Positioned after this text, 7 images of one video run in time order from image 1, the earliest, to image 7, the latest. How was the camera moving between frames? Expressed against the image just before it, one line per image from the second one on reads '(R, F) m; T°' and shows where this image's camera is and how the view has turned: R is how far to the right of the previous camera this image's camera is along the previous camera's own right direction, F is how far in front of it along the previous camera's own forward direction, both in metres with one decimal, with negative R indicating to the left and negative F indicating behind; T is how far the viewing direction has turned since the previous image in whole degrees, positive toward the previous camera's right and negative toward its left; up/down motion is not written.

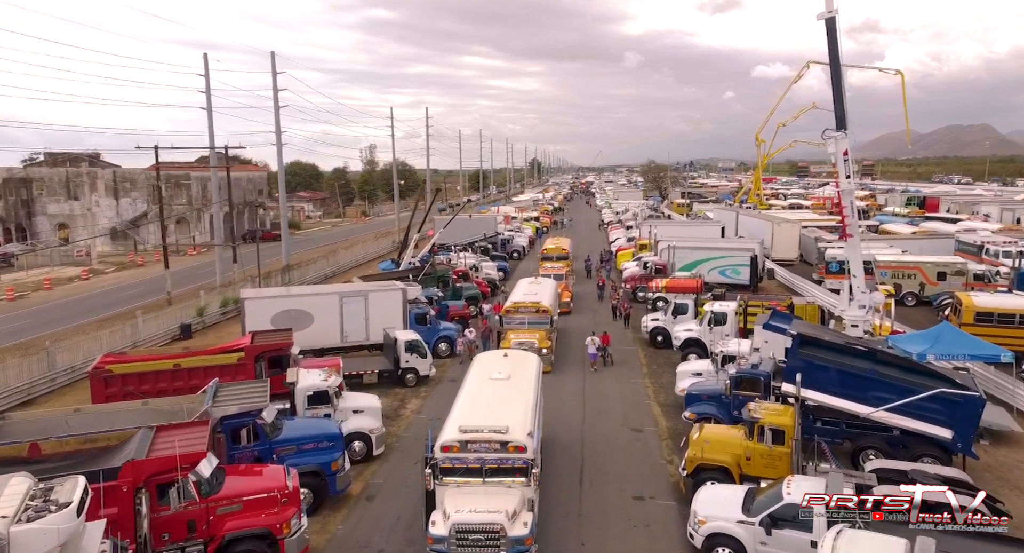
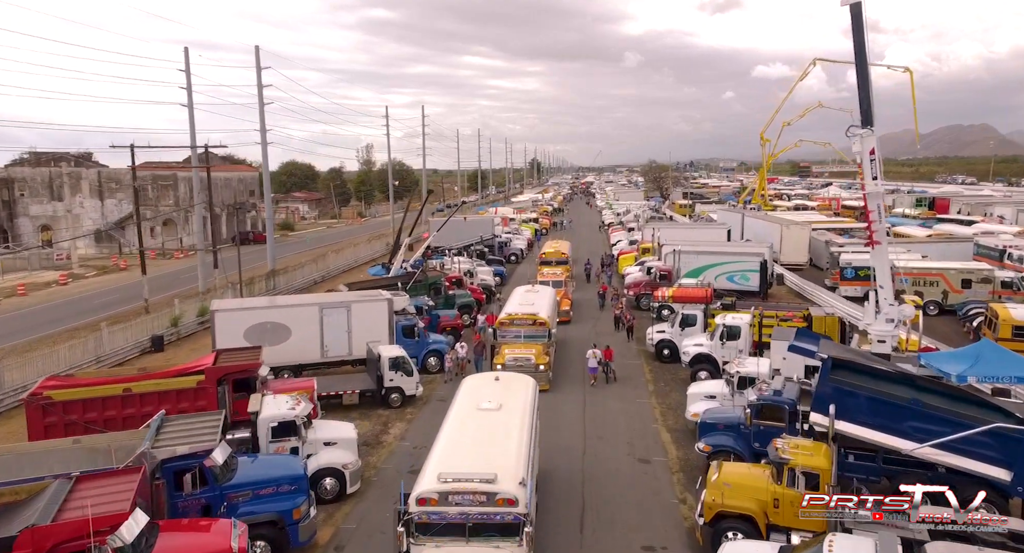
(+0.2, +1.9) m; 0°
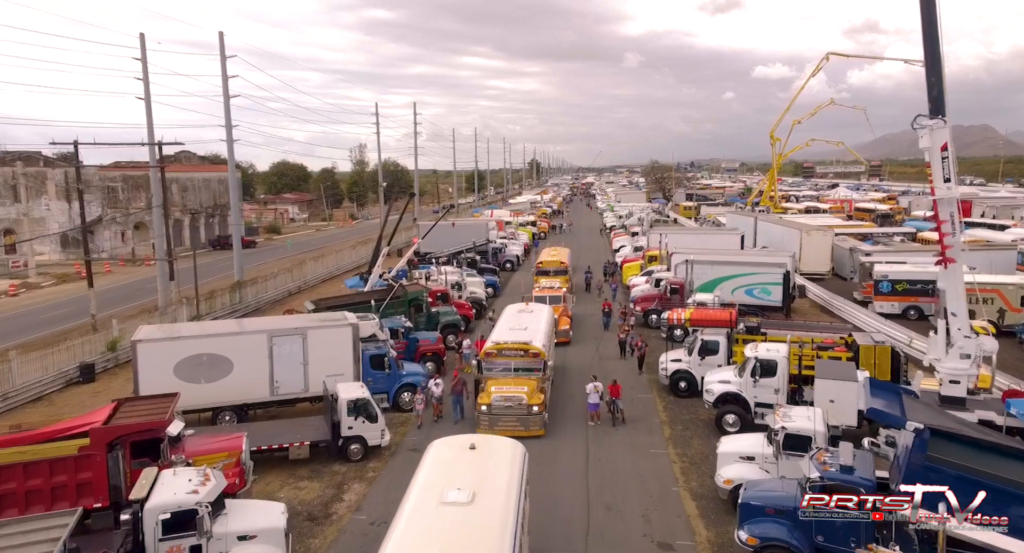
(+0.3, +3.8) m; 0°
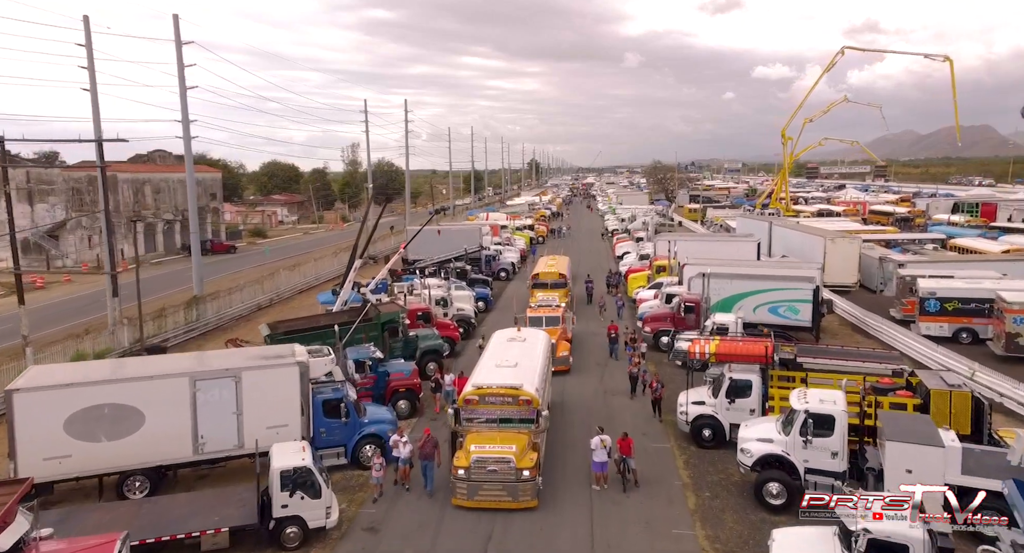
(+0.3, +3.9) m; 0°
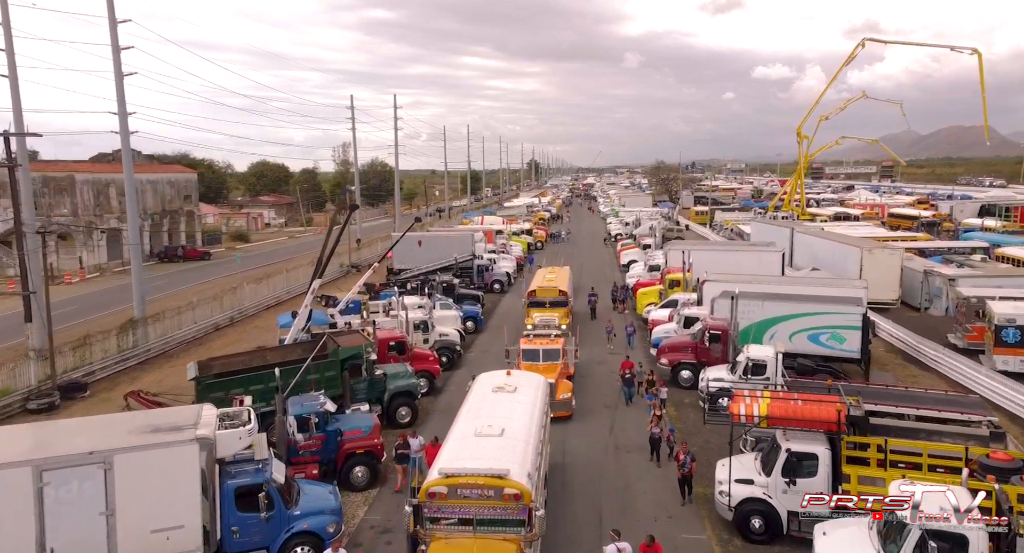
(+0.3, +4.5) m; 0°
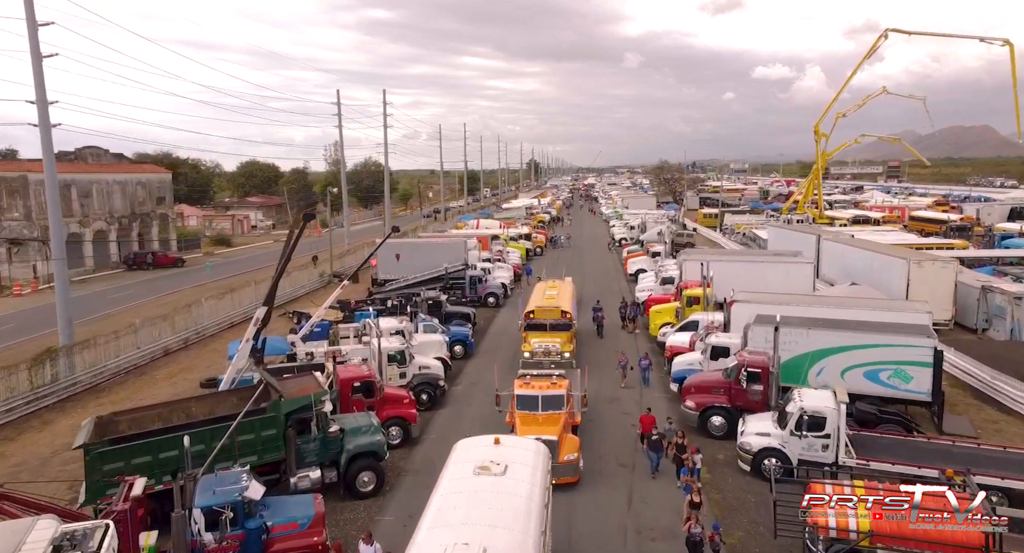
(+0.2, +4.2) m; 0°
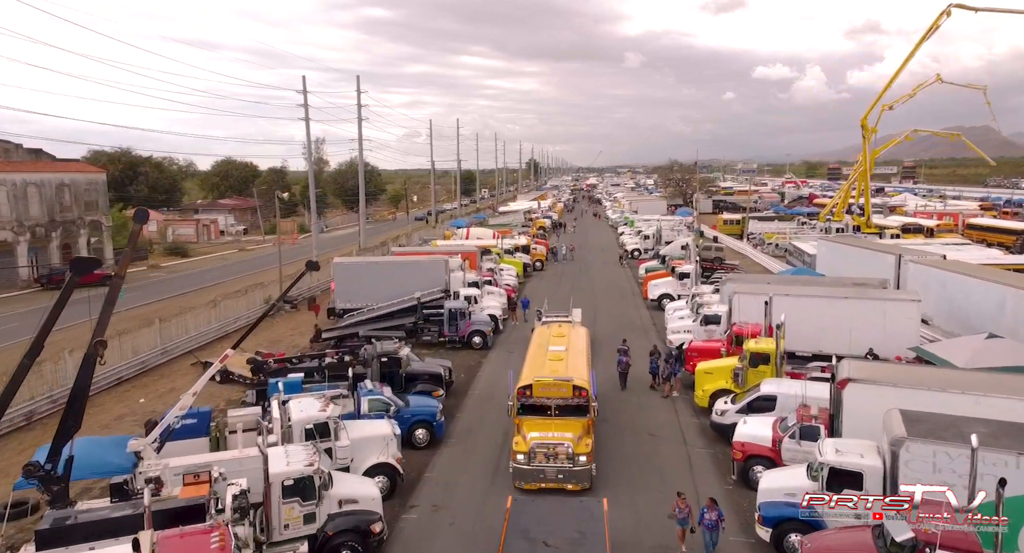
(+0.3, +8.8) m; 0°
